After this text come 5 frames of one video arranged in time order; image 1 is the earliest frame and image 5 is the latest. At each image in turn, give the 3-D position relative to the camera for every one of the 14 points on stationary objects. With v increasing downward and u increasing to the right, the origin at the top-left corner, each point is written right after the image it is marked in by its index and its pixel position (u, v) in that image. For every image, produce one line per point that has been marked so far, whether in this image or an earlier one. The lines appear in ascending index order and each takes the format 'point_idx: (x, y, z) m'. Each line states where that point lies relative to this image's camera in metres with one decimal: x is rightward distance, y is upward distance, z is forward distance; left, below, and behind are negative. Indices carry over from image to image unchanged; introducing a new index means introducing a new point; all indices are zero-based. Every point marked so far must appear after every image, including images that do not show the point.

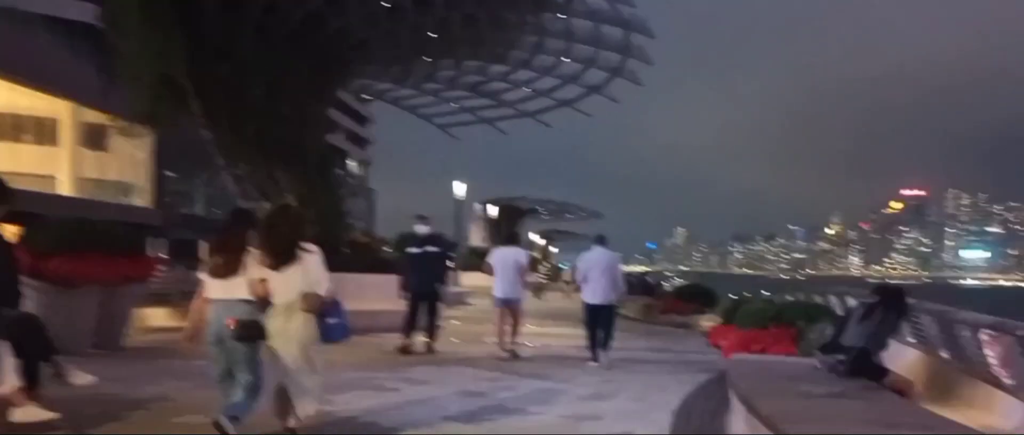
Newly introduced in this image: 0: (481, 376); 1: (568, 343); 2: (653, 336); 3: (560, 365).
0: (-0.3, -1.6, +10.2) m
1: (+0.8, -1.8, +15.0) m
2: (+2.2, -1.9, +16.4) m
3: (+0.5, -1.6, +11.1) m
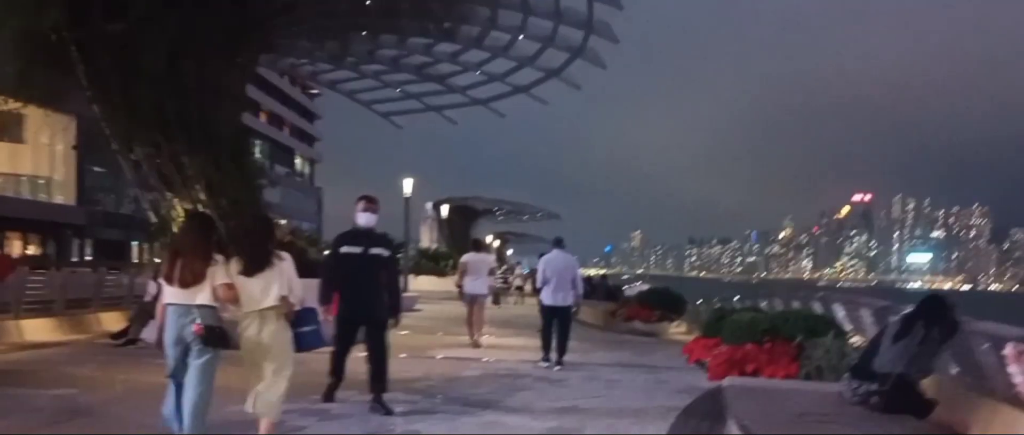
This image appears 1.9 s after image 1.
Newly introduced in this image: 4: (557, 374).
0: (-0.8, -1.5, +8.7) m
1: (+0.1, -1.8, +13.5) m
2: (+1.5, -1.9, +15.0) m
3: (0.0, -1.6, +9.7) m
4: (+0.4, -1.6, +10.7) m
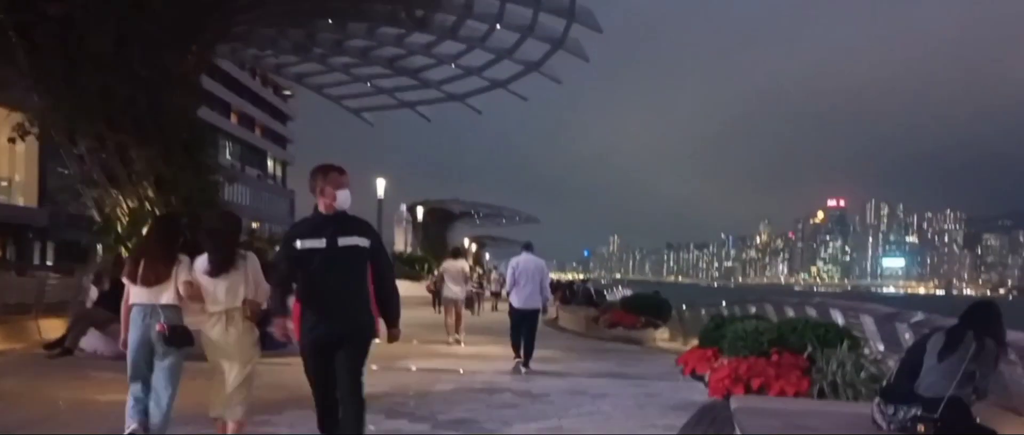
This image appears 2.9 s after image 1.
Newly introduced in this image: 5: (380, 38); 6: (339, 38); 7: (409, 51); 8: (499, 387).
0: (-0.9, -1.5, +7.9) m
1: (-0.2, -1.8, +12.8) m
2: (+1.2, -1.9, +14.2) m
3: (-0.2, -1.6, +8.9) m
4: (+0.2, -1.6, +10.0) m
5: (-2.4, +3.3, +19.1) m
6: (-3.2, +3.3, +19.5) m
7: (-1.9, +3.1, +19.6) m
8: (-0.1, -1.6, +10.0) m
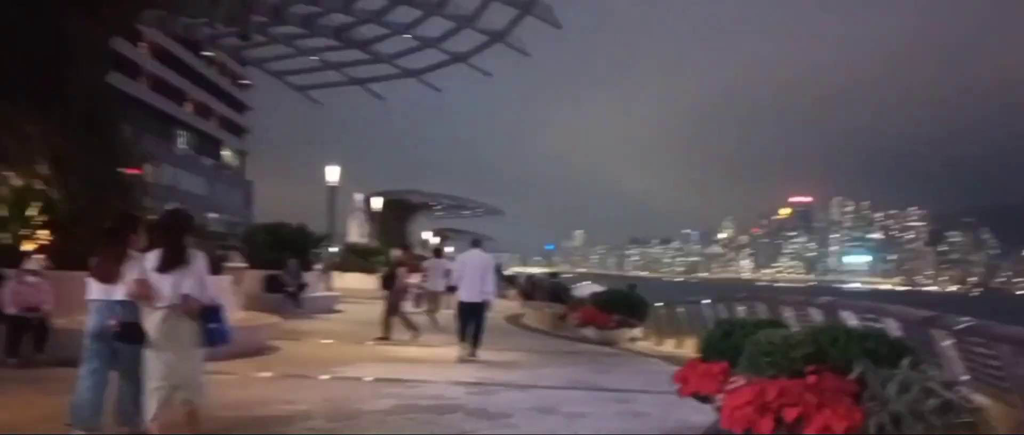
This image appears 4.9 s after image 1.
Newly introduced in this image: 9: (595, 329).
0: (-1.2, -1.4, +6.3) m
1: (-0.6, -1.6, +11.2) m
2: (+0.7, -1.7, +12.7) m
3: (-0.5, -1.4, +7.4) m
4: (-0.2, -1.5, +8.4) m
5: (-3.0, +3.5, +17.4) m
6: (-3.8, +3.6, +17.8) m
7: (-2.5, +3.3, +18.0) m
8: (-0.5, -1.5, +8.4) m
9: (+1.5, -2.0, +18.9) m
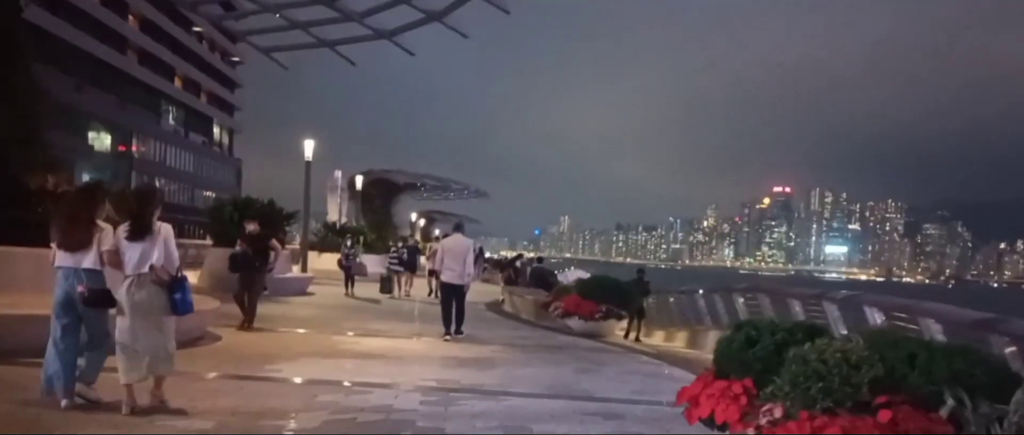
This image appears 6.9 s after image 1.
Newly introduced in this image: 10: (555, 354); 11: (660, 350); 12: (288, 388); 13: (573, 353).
0: (-1.4, -1.2, +5.0) m
1: (-0.9, -1.4, +9.9) m
2: (+0.4, -1.5, +11.4) m
3: (-0.7, -1.2, +6.0) m
4: (-0.4, -1.3, +7.1) m
5: (-3.2, +3.9, +16.0) m
6: (-4.1, +4.0, +16.3) m
7: (-2.8, +3.7, +16.6) m
8: (-0.7, -1.3, +7.1) m
9: (+1.1, -1.7, +17.6) m
10: (+0.5, -1.5, +12.0) m
11: (+2.0, -1.8, +14.2) m
12: (-1.9, -1.4, +8.9) m
13: (+0.7, -1.5, +12.3) m
